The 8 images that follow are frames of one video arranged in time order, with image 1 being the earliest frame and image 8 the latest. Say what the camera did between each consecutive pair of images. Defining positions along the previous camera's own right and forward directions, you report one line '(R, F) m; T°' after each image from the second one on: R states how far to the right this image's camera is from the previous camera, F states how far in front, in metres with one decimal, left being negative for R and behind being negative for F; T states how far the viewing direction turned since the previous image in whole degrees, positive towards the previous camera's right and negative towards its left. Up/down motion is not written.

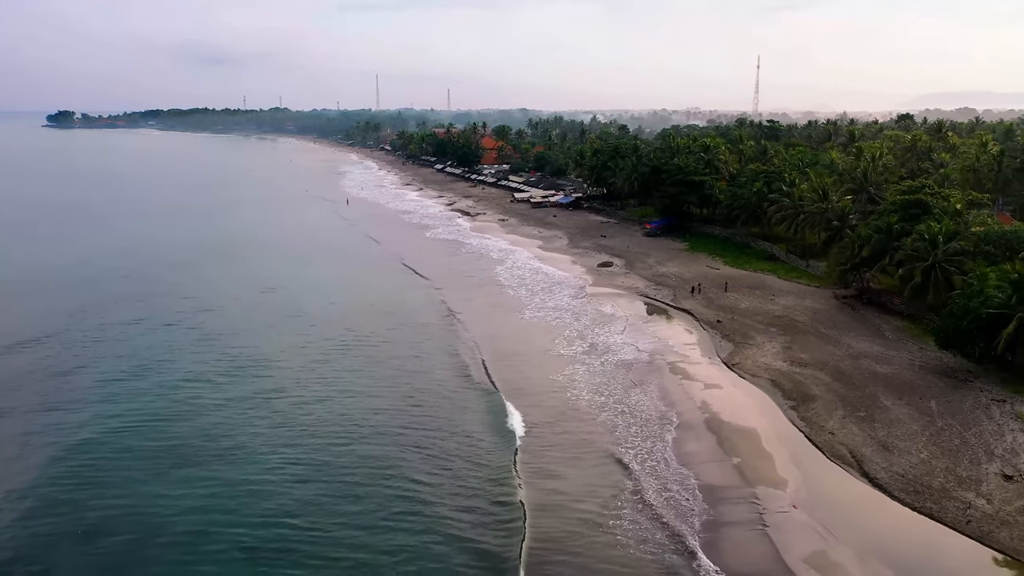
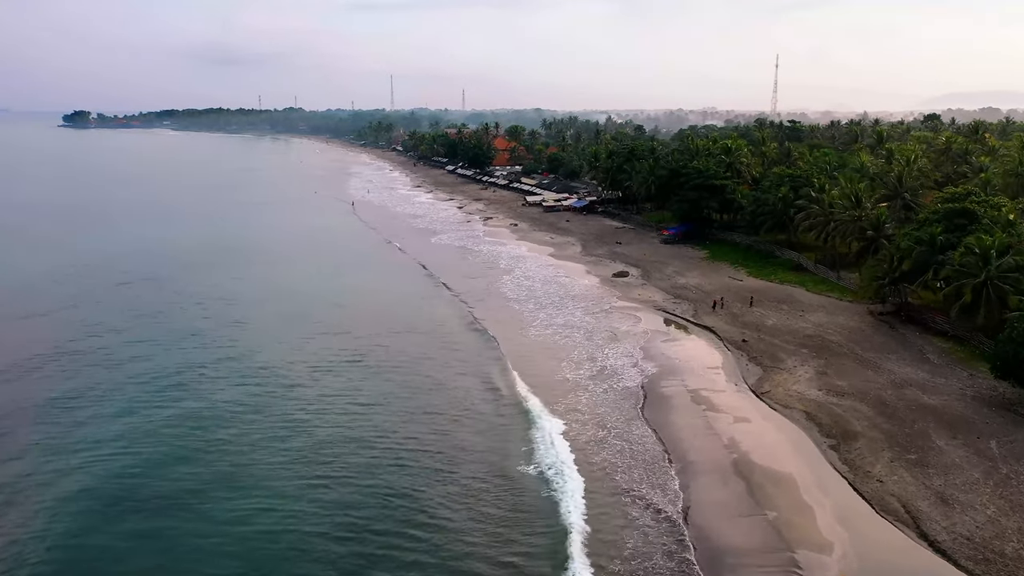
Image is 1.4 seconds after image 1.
(+0.3, +2.8) m; -1°
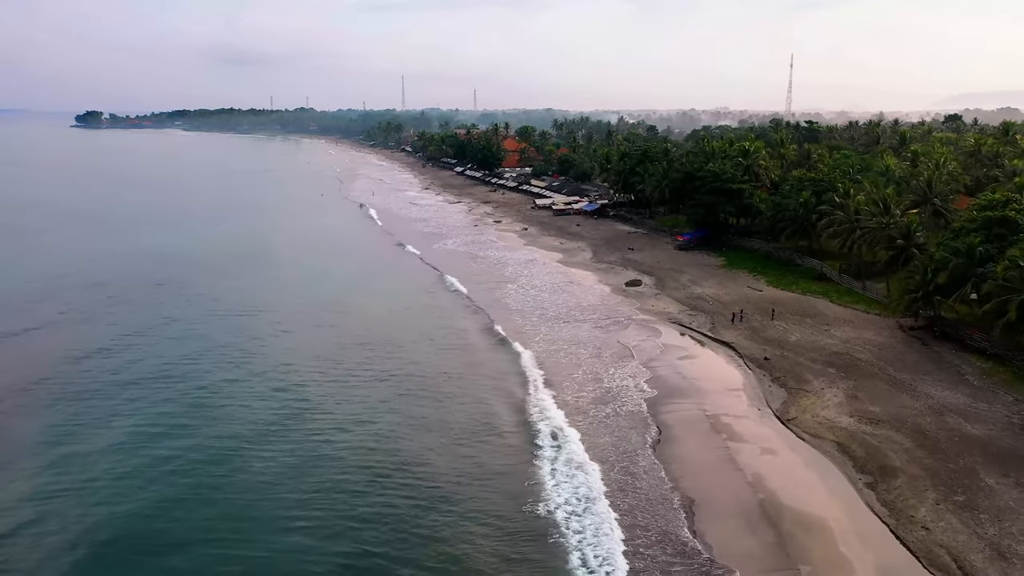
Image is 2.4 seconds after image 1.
(+0.3, +2.1) m; -1°
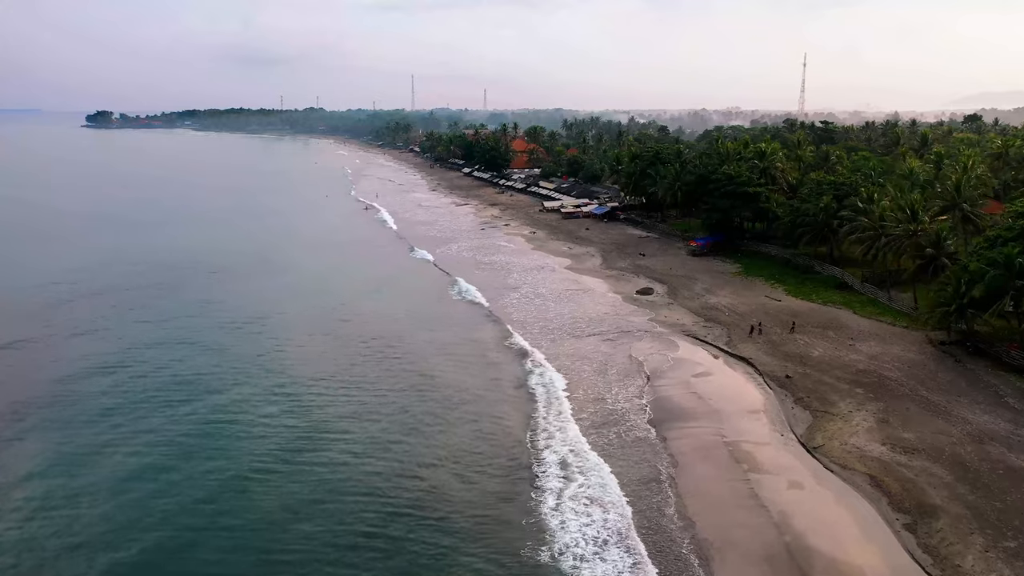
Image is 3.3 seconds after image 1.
(+0.2, +1.9) m; -1°
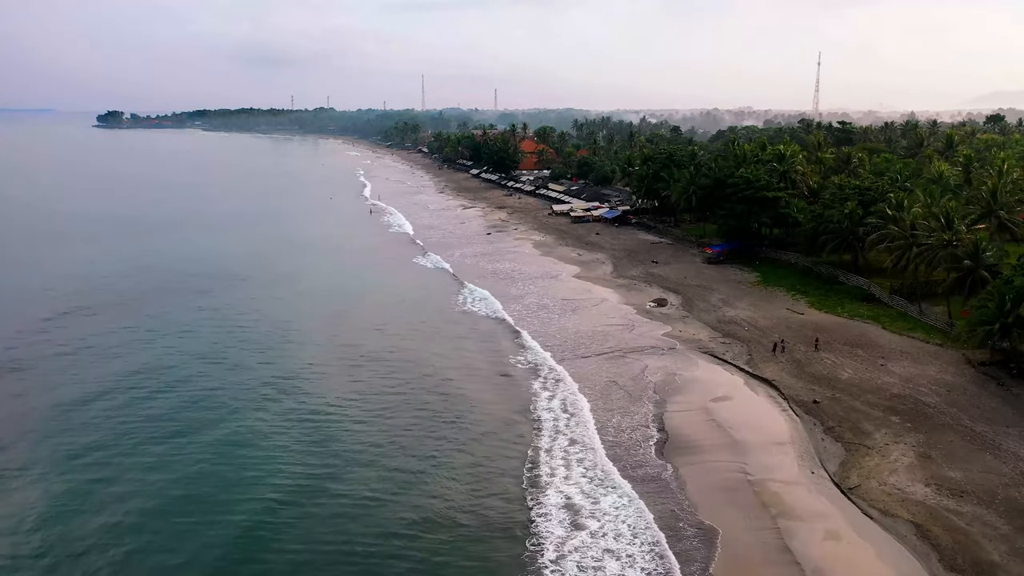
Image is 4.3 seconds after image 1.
(+0.3, +2.3) m; -1°
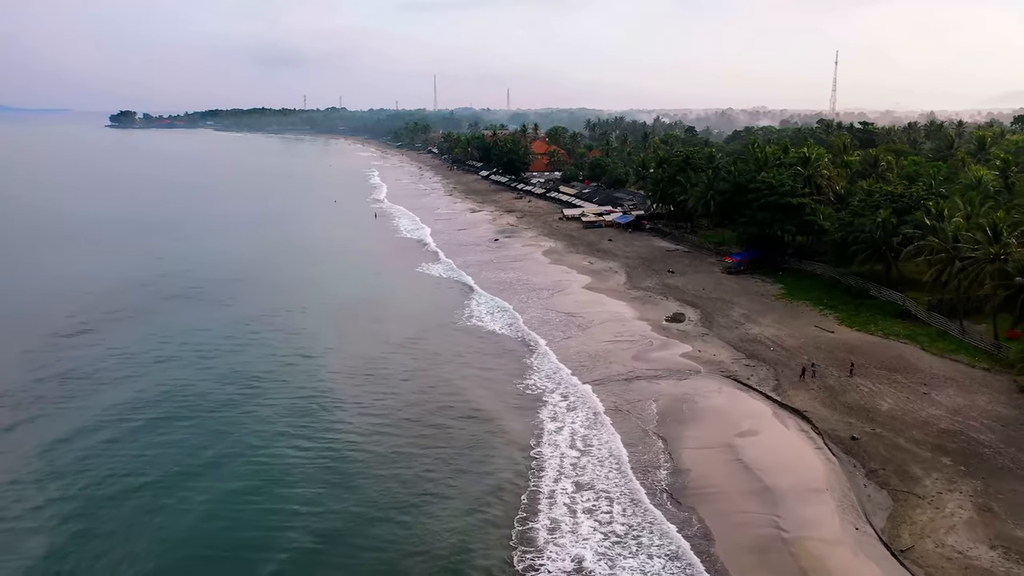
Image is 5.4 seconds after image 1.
(+0.3, +2.7) m; -1°
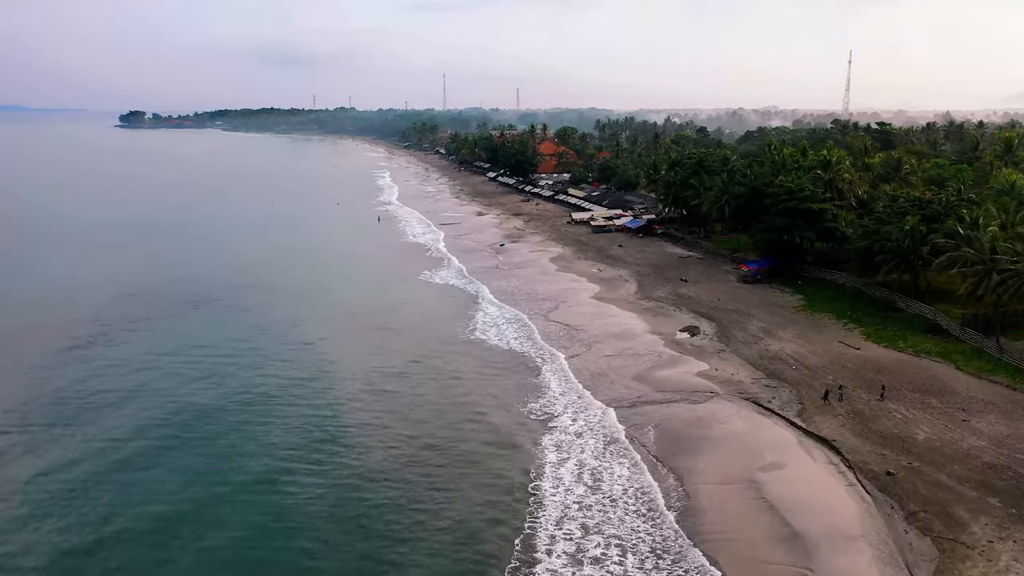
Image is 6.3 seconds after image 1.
(+0.3, +2.1) m; -1°
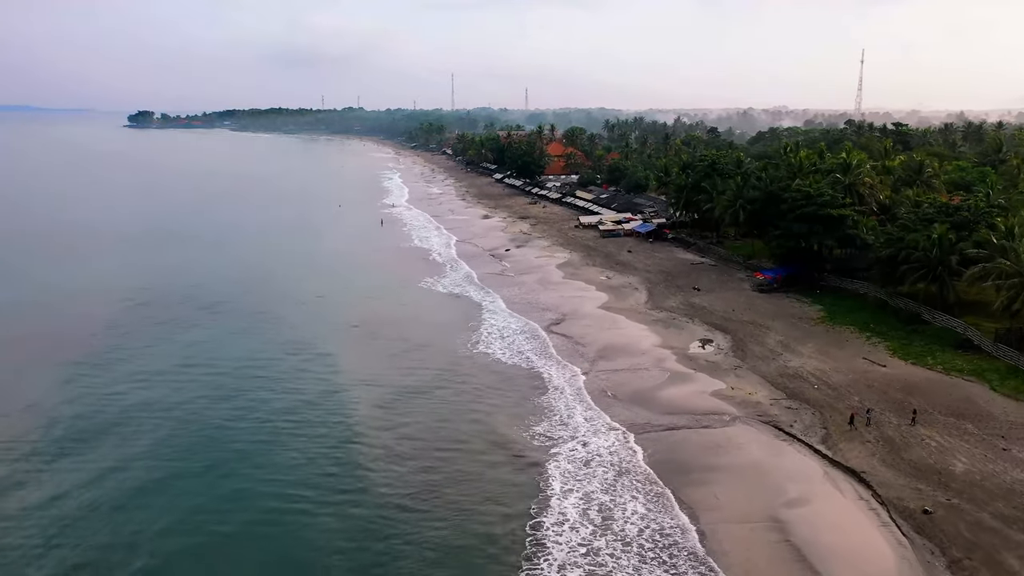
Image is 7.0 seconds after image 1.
(+0.2, +1.9) m; -1°
